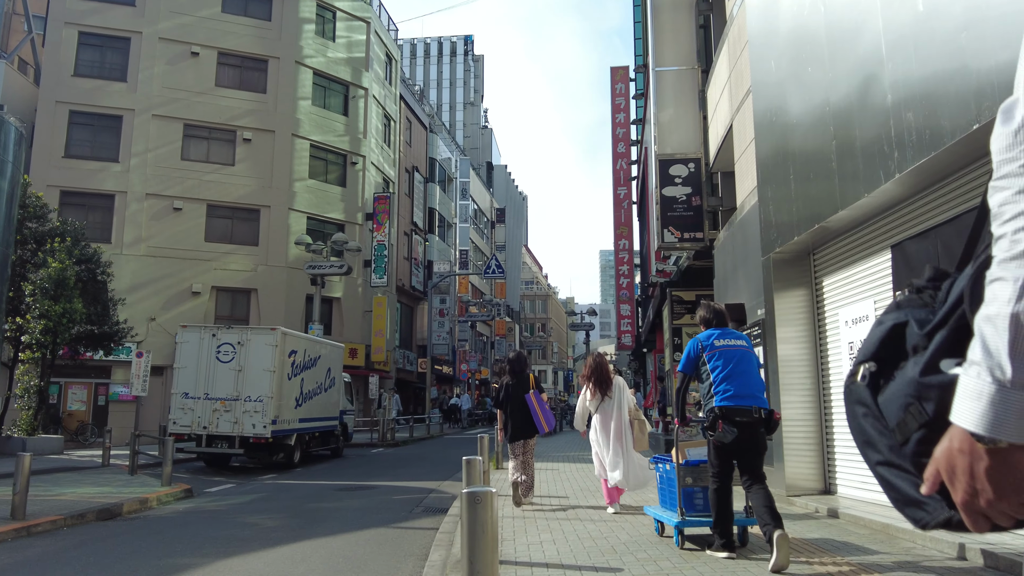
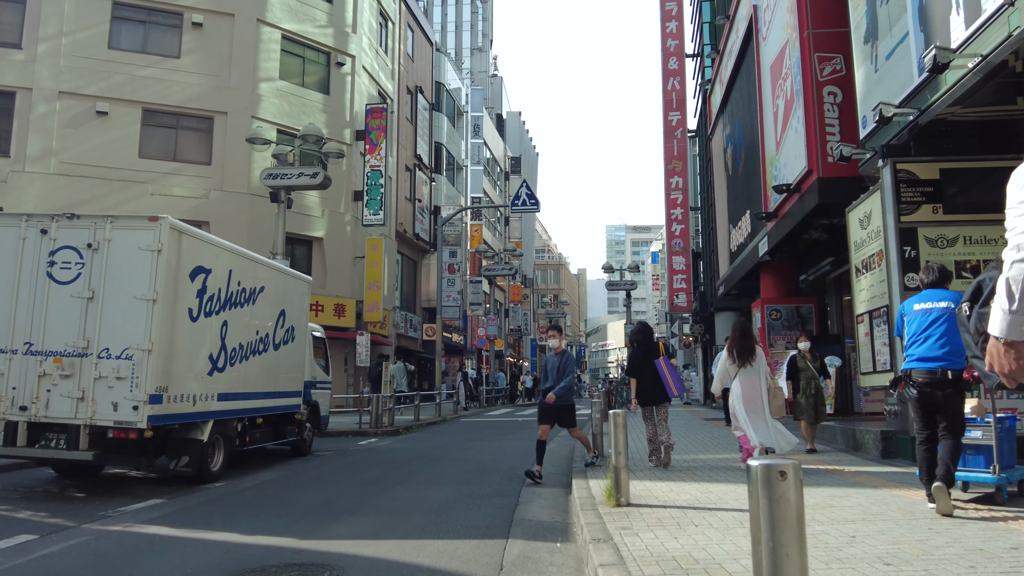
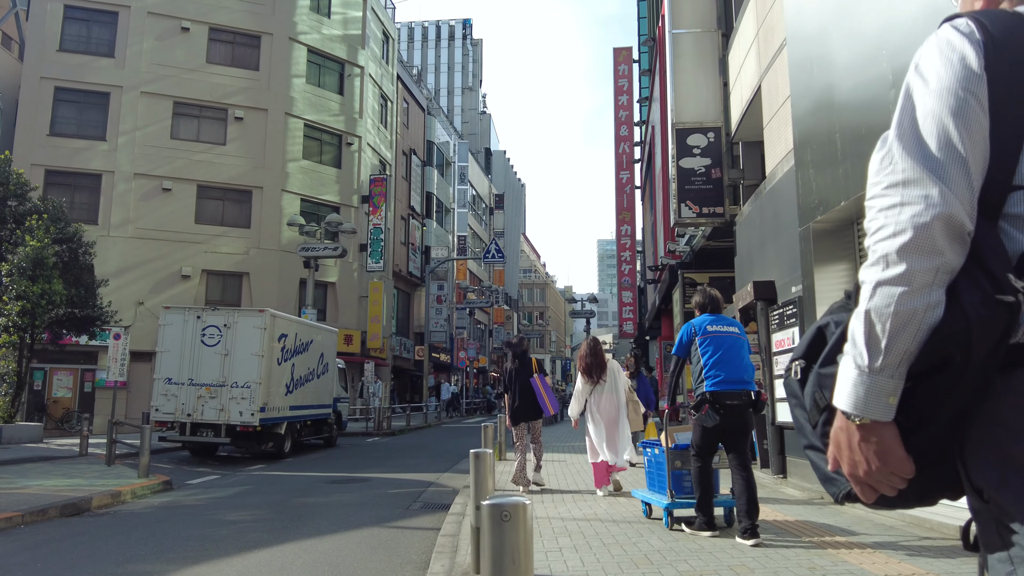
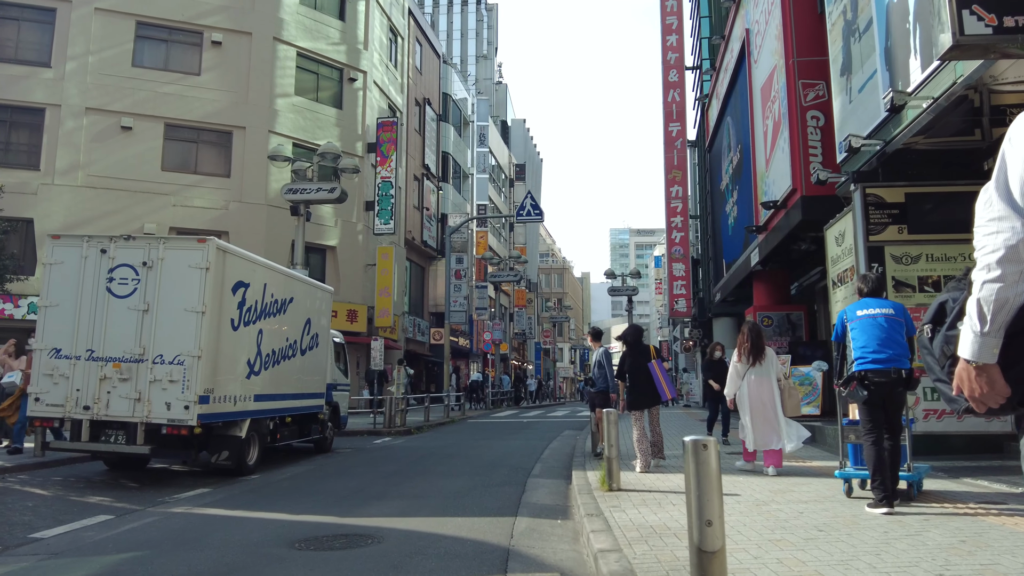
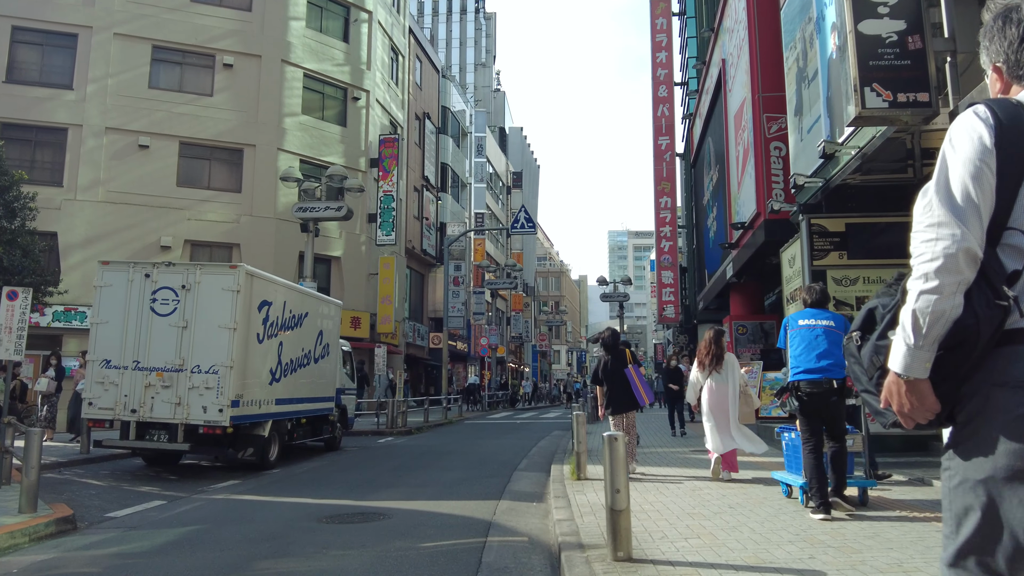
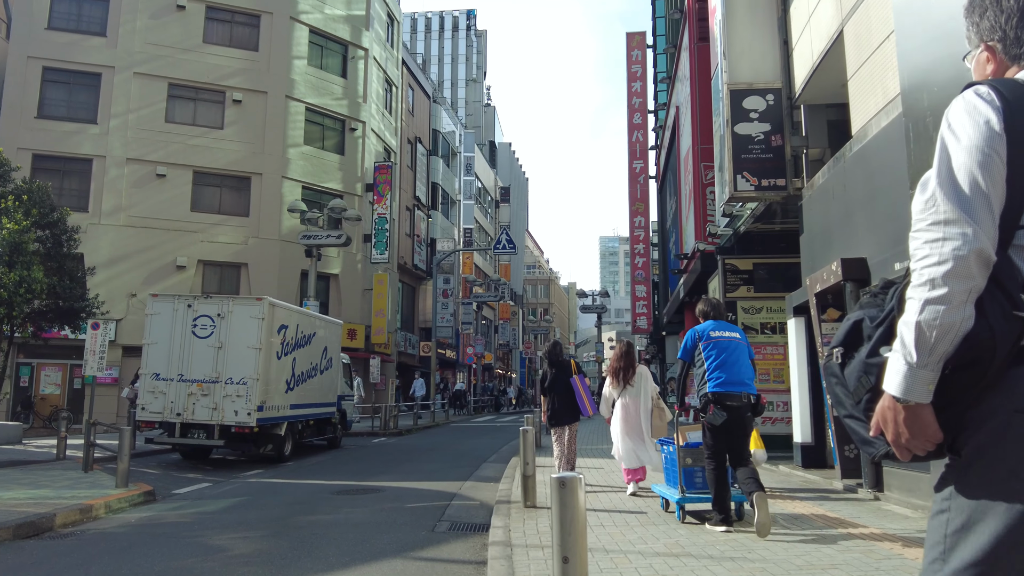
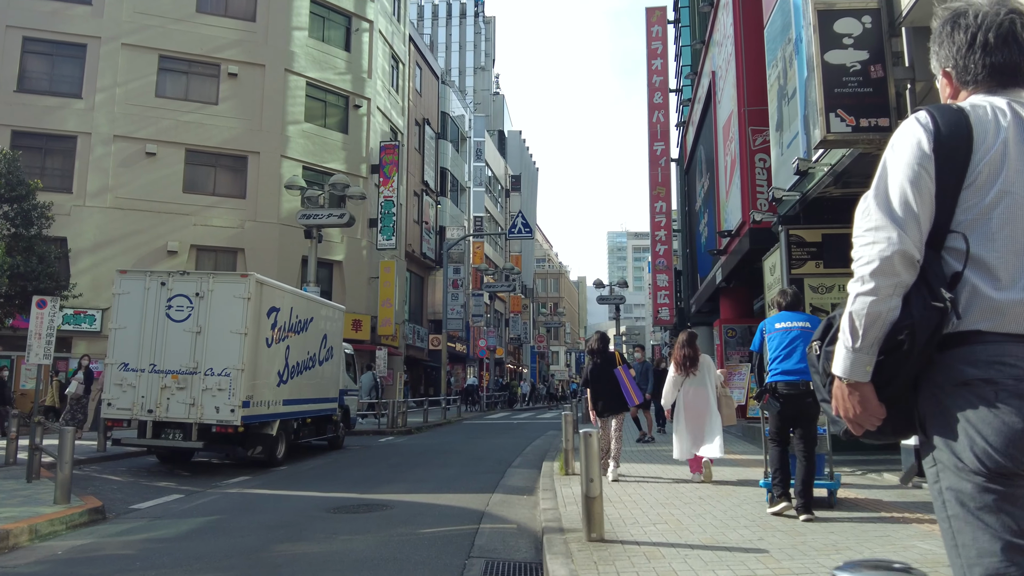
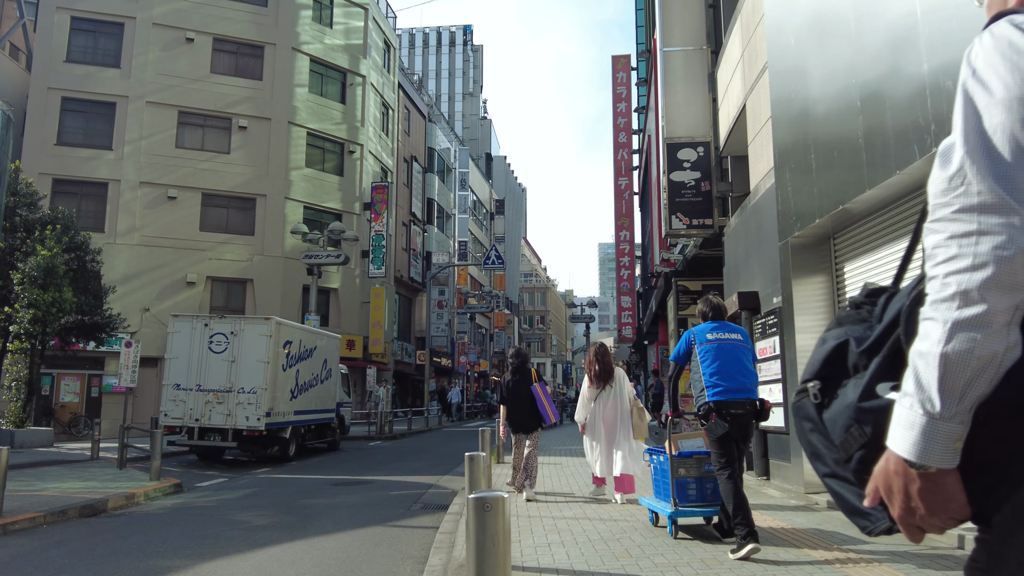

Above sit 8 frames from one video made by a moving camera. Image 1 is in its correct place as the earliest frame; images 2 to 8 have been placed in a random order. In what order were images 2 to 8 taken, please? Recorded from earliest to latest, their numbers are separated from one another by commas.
8, 3, 6, 7, 5, 4, 2
